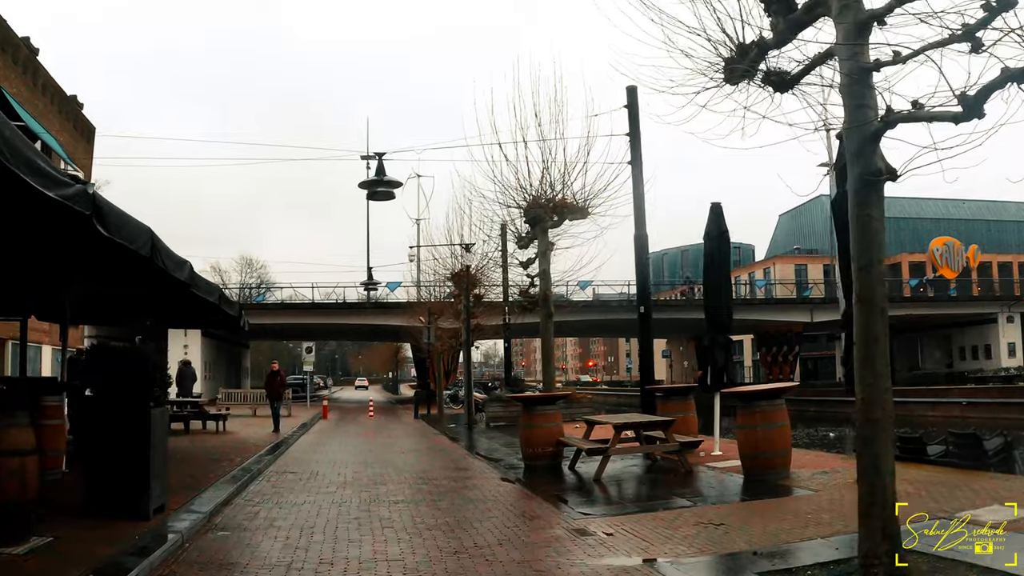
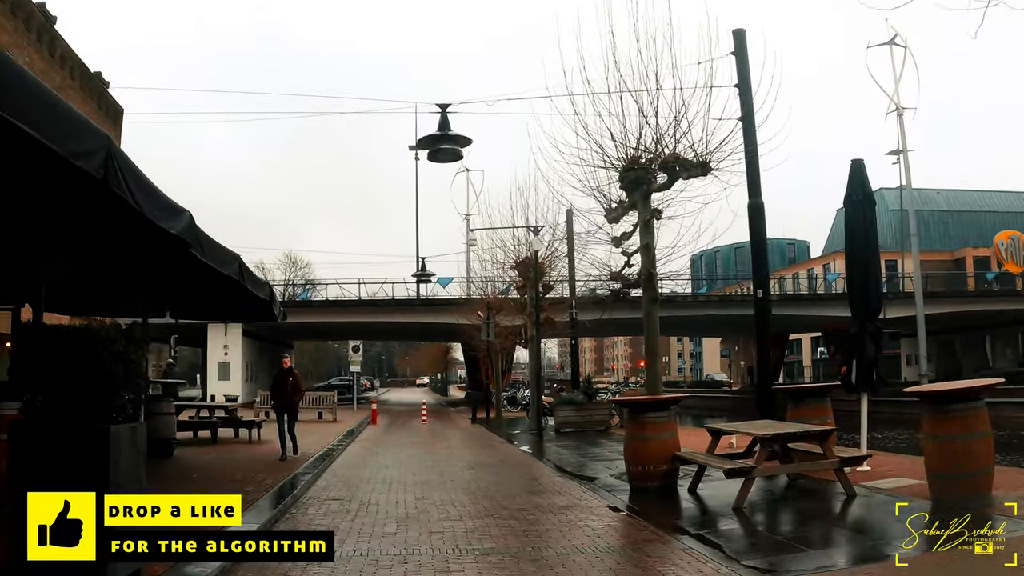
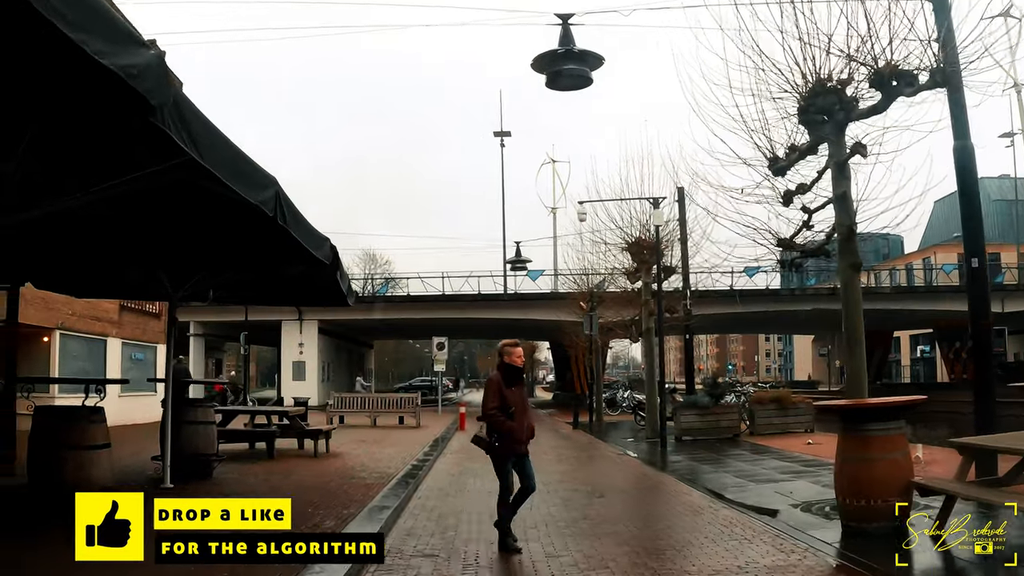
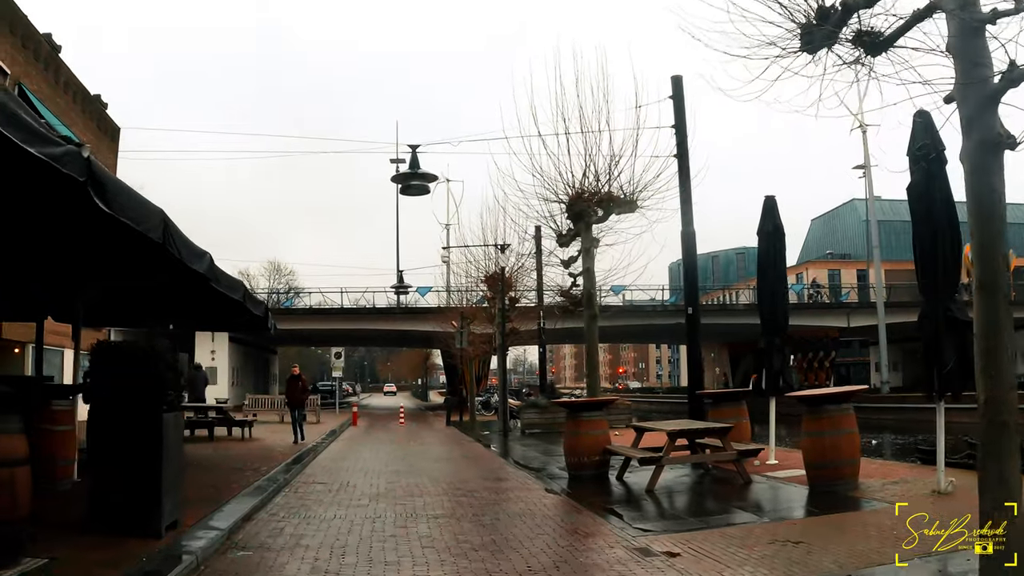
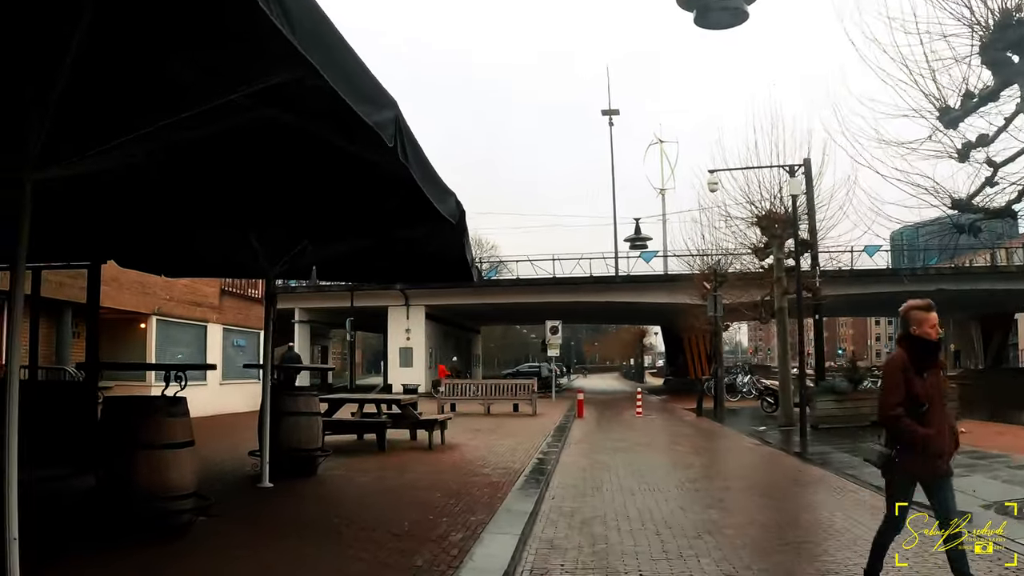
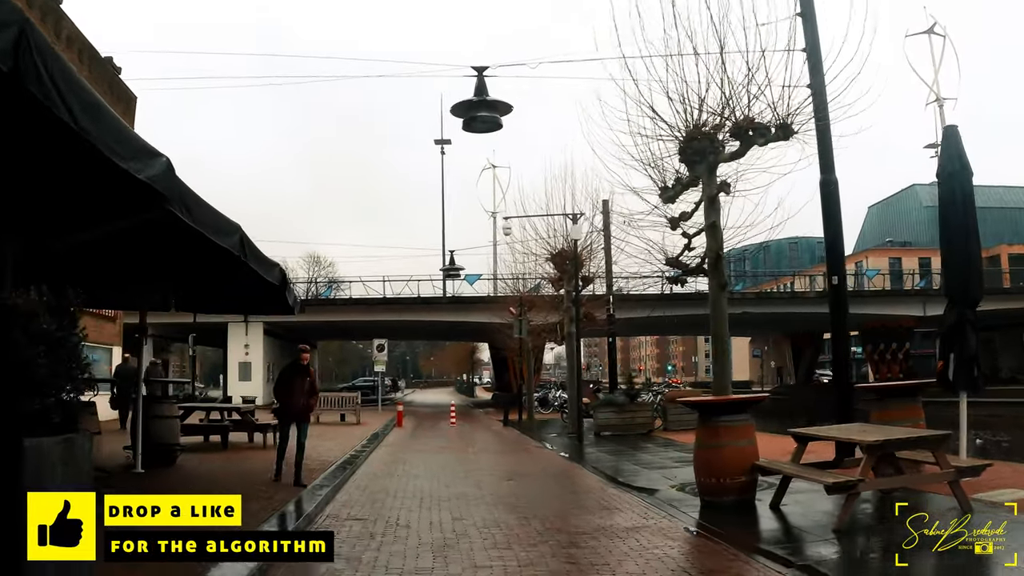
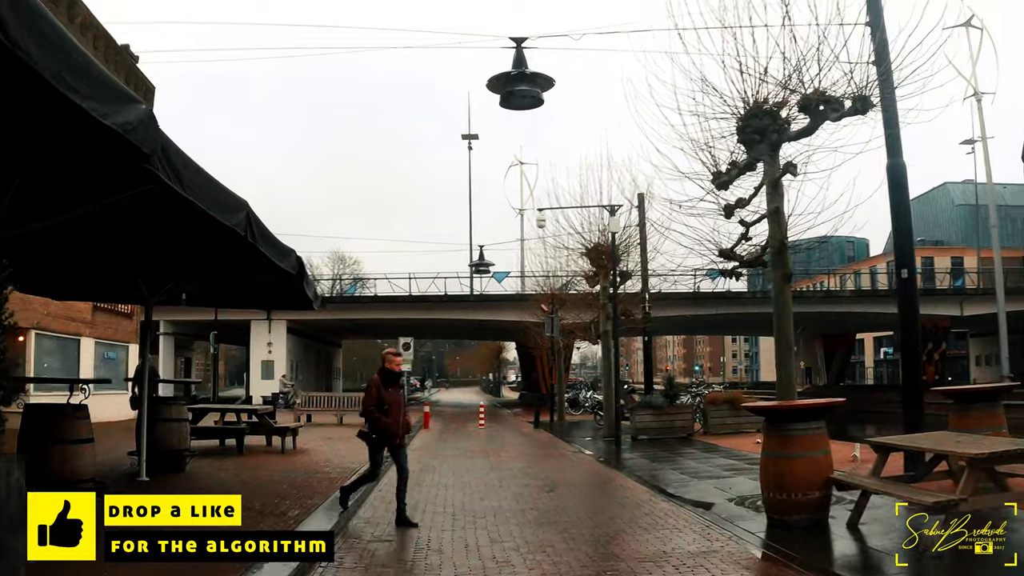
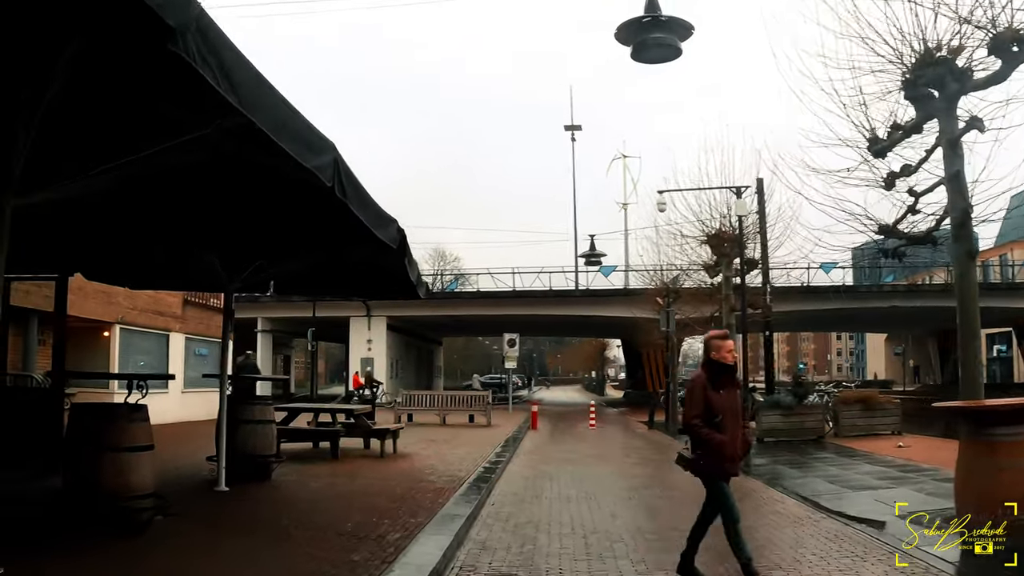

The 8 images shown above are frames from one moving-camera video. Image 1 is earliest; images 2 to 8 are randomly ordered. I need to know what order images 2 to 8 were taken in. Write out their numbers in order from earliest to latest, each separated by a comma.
4, 2, 6, 7, 3, 8, 5
